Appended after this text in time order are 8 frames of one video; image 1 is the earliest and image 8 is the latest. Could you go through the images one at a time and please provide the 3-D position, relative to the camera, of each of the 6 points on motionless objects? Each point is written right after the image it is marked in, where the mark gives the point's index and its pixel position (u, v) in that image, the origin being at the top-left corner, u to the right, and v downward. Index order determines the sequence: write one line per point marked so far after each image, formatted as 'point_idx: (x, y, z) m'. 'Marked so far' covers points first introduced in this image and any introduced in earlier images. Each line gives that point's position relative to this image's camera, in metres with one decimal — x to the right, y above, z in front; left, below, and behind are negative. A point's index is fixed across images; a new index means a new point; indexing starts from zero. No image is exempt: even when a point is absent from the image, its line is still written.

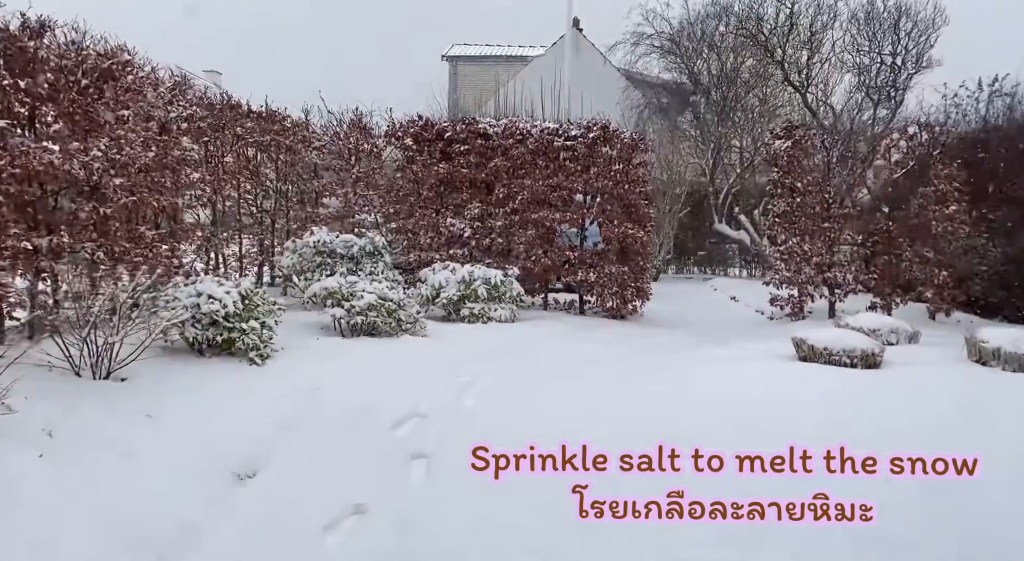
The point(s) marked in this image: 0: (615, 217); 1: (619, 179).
0: (+1.3, +0.8, +10.1) m
1: (+1.4, +1.3, +10.1) m
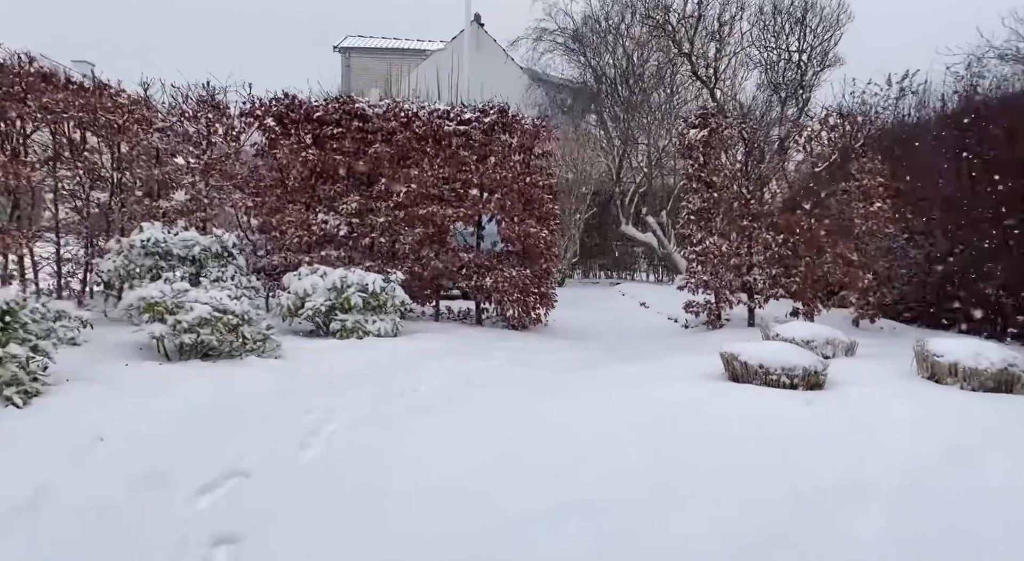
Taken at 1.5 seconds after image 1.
0: (+0.1, +0.8, +8.9) m
1: (+0.1, +1.3, +9.0) m
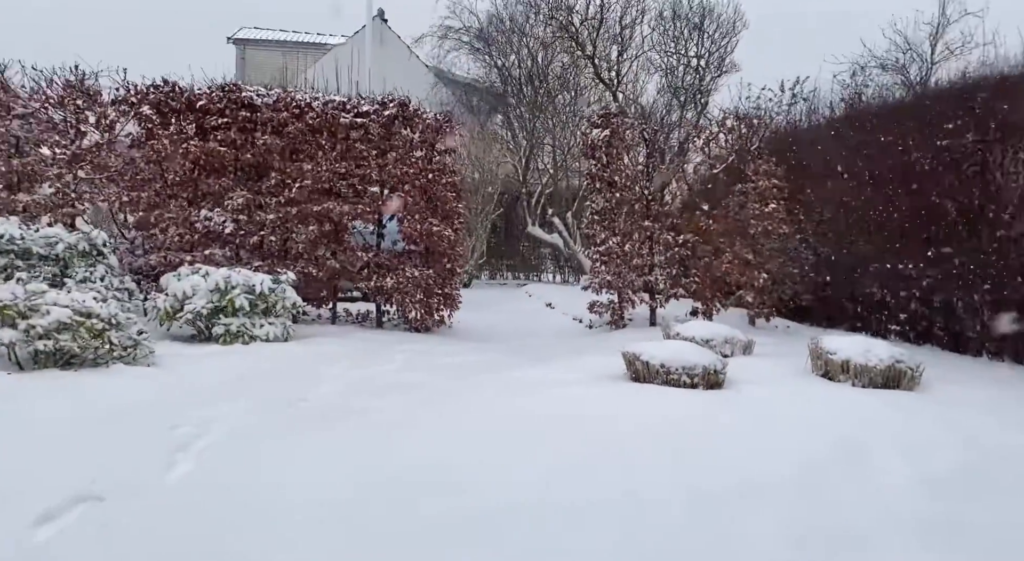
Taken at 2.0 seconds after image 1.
0: (-1.1, +0.8, +8.7) m
1: (-1.0, +1.3, +8.7) m
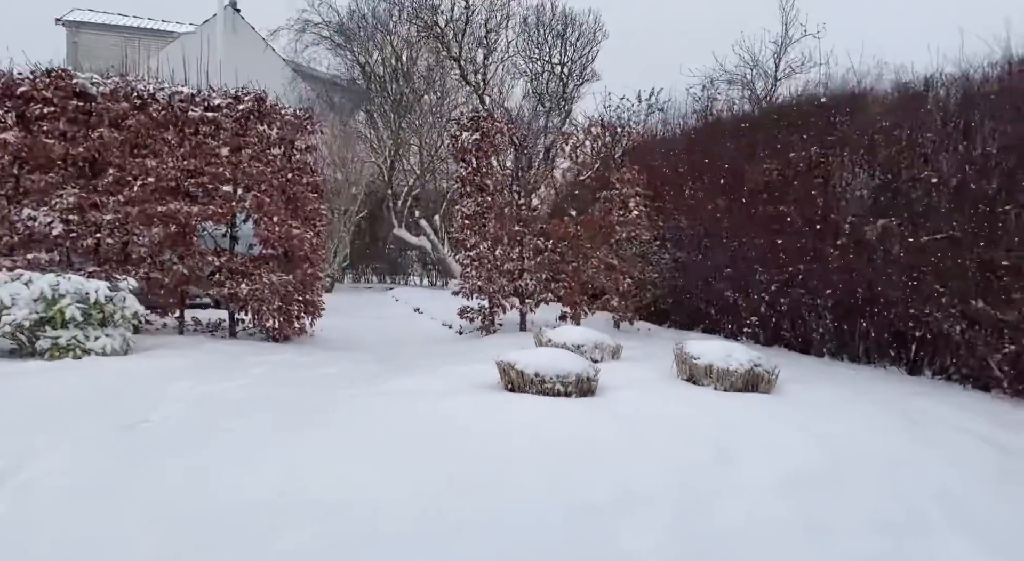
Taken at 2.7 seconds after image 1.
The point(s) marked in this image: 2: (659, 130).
0: (-2.5, +0.7, +8.2) m
1: (-2.5, +1.2, +8.2) m
2: (+2.2, +2.3, +11.8) m
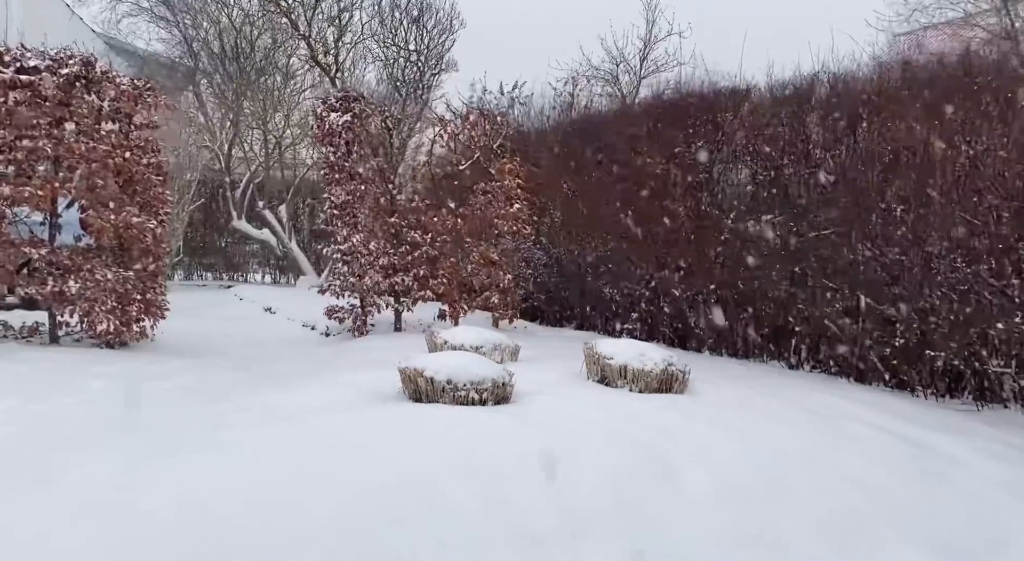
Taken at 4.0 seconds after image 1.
0: (-3.6, +0.7, +6.9) m
1: (-3.6, +1.2, +7.0) m
2: (+0.2, +2.3, +11.5) m
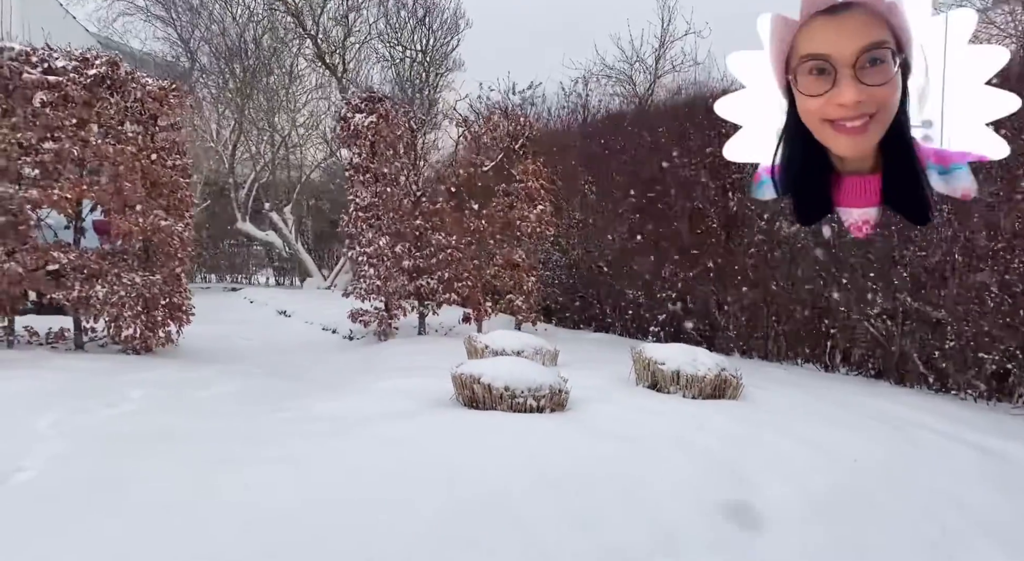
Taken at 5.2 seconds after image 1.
0: (-3.3, +0.7, +6.8) m
1: (-3.3, +1.2, +6.9) m
2: (+0.5, +2.3, +11.4) m
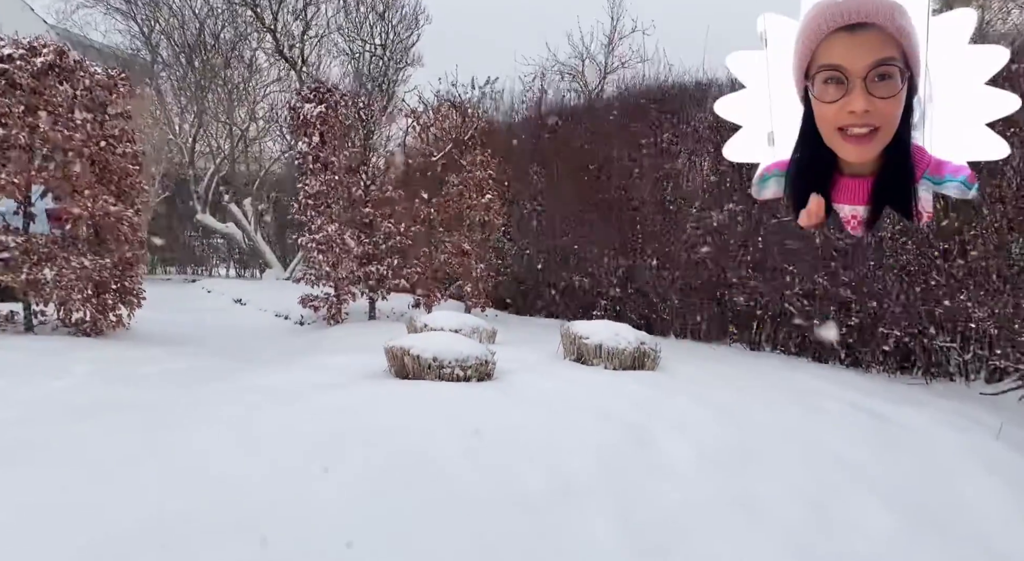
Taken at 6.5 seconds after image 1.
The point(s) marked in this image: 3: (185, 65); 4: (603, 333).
0: (-3.8, +0.8, +7.0) m
1: (-3.8, +1.4, +7.0) m
2: (-0.2, +2.5, +11.7) m
3: (-6.3, +4.1, +15.0) m
4: (+0.7, -0.4, +5.7) m
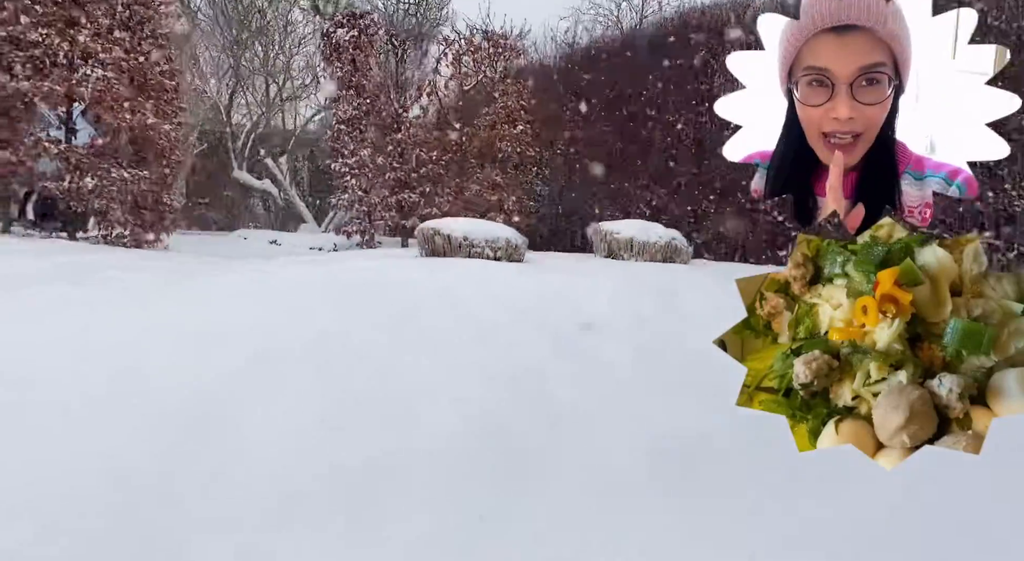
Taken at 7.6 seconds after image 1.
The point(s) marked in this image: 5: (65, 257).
0: (-3.5, +1.6, +7.1) m
1: (-3.5, +2.2, +7.1) m
2: (+0.3, +3.3, +11.6) m
3: (-5.6, +5.0, +15.2) m
4: (+0.9, +0.4, +5.7) m
5: (-2.9, +0.2, +5.0) m
